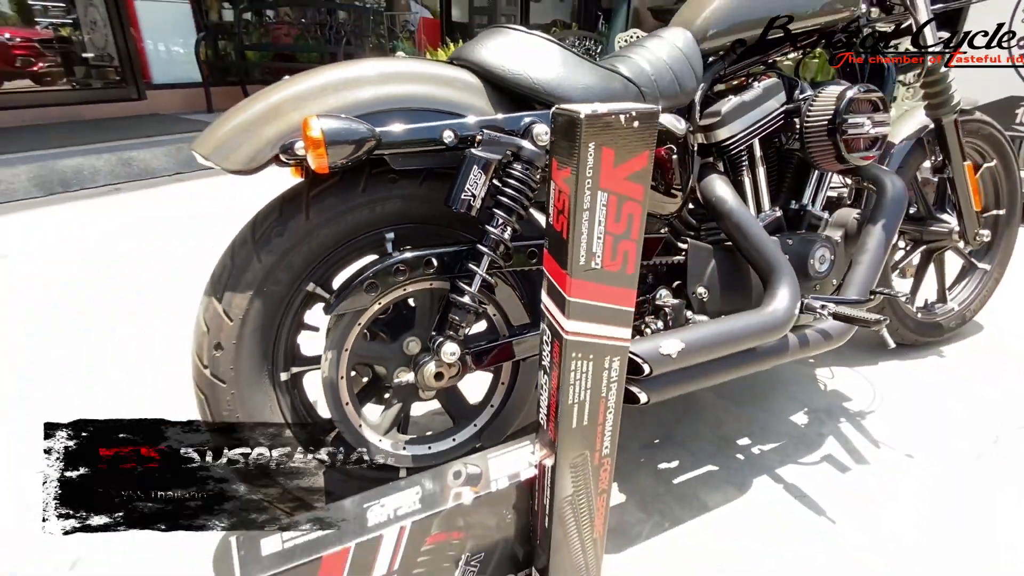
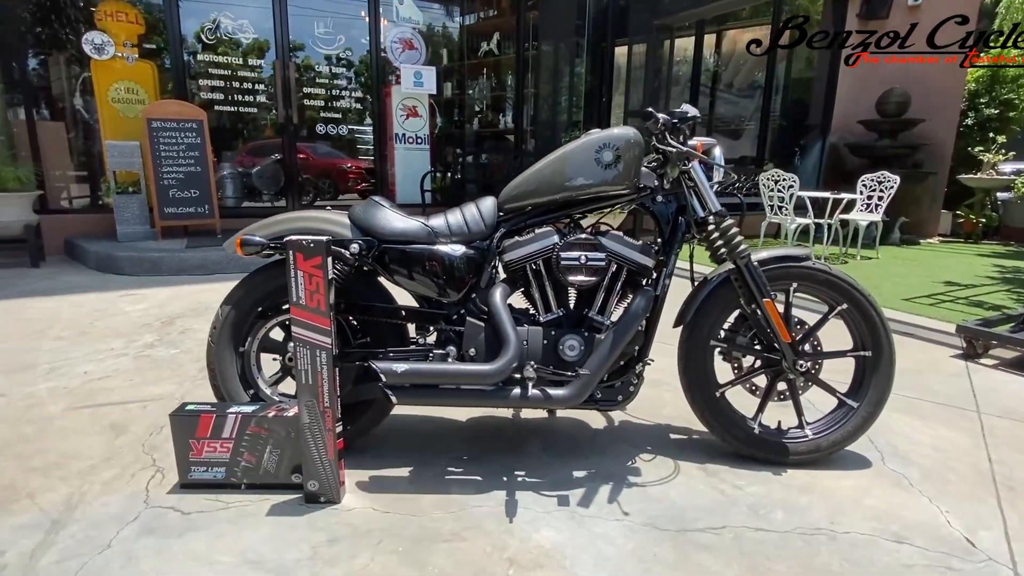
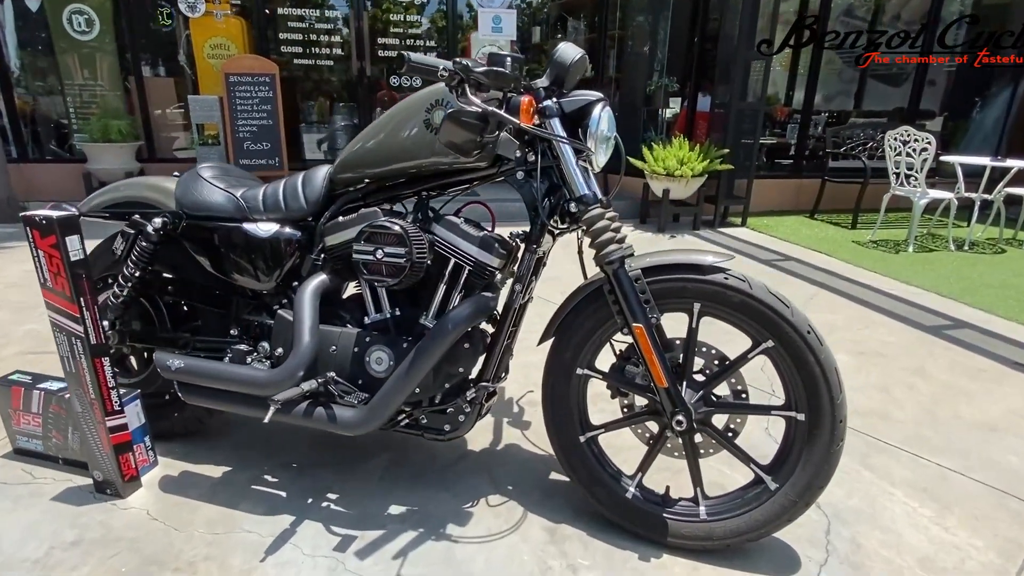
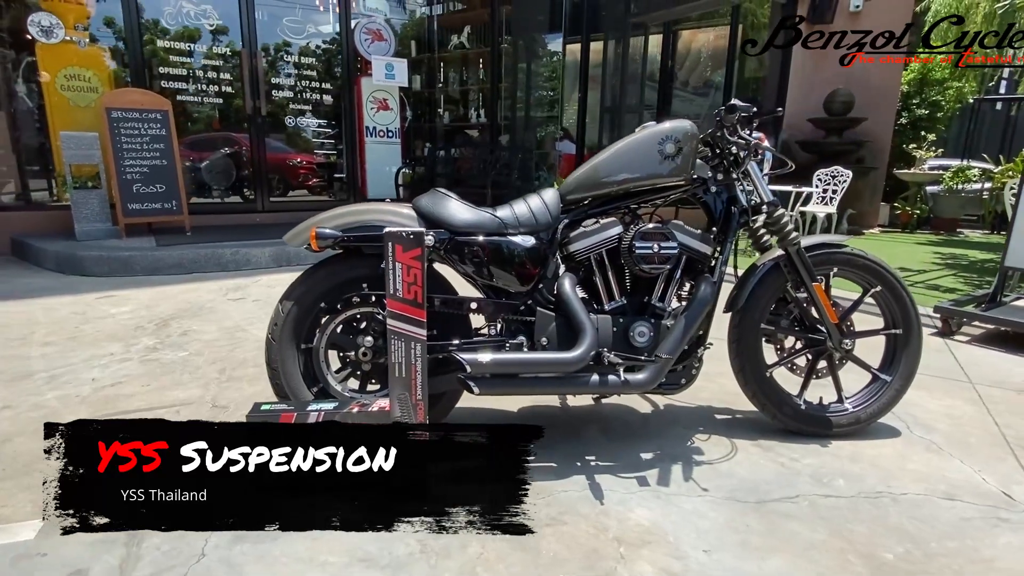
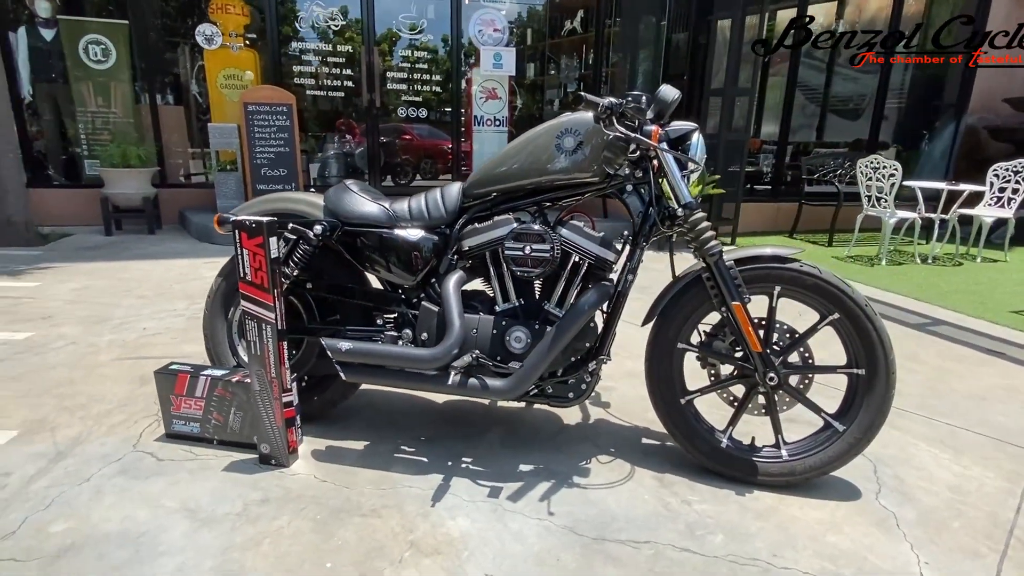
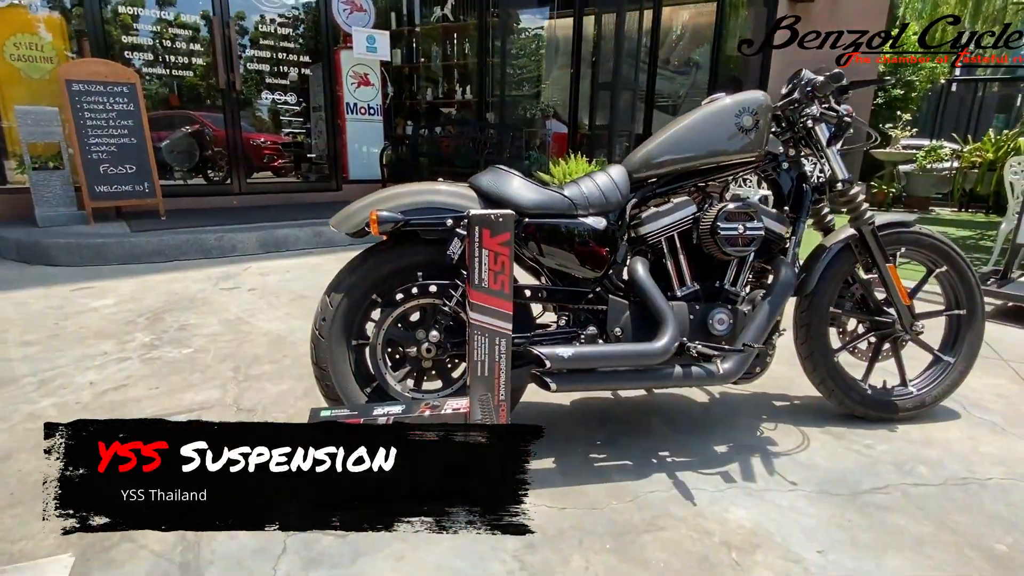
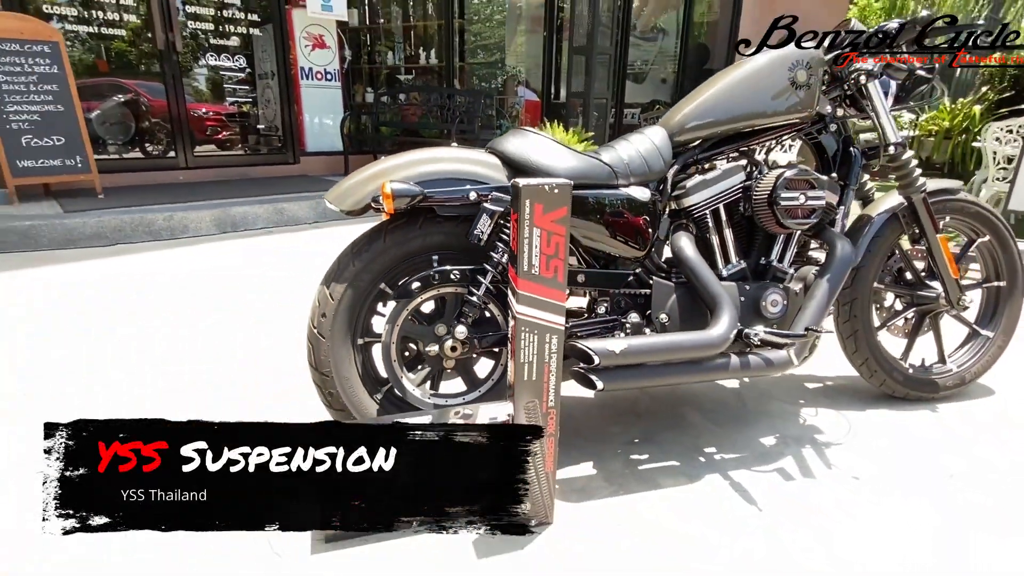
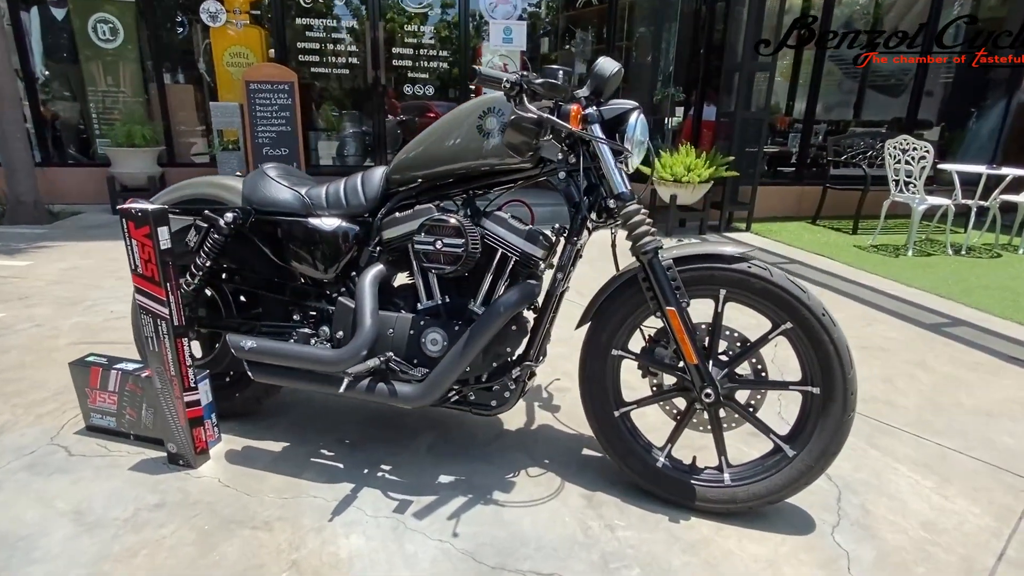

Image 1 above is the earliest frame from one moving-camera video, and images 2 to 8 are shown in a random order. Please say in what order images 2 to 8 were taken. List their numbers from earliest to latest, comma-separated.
7, 6, 4, 2, 5, 8, 3
